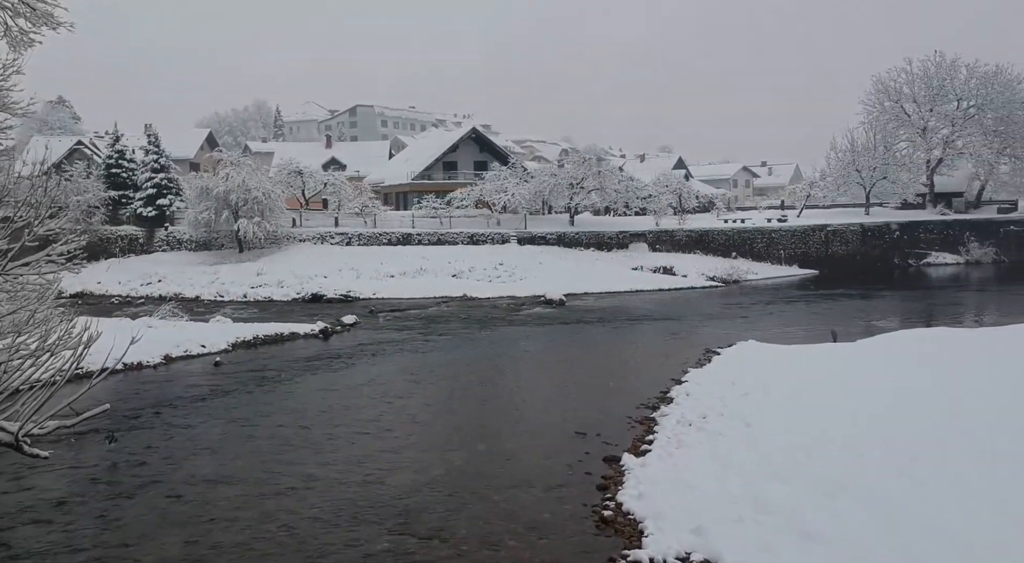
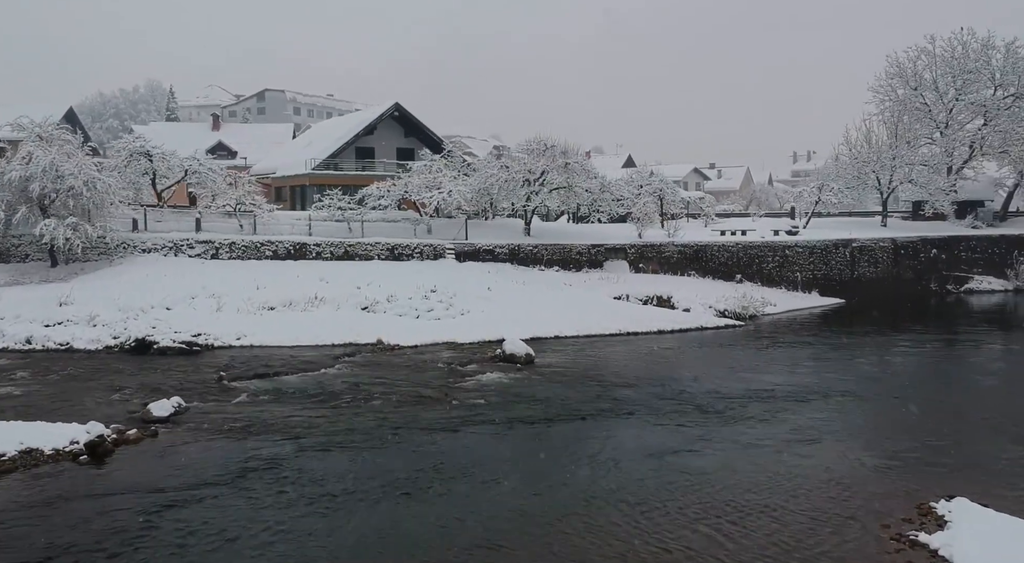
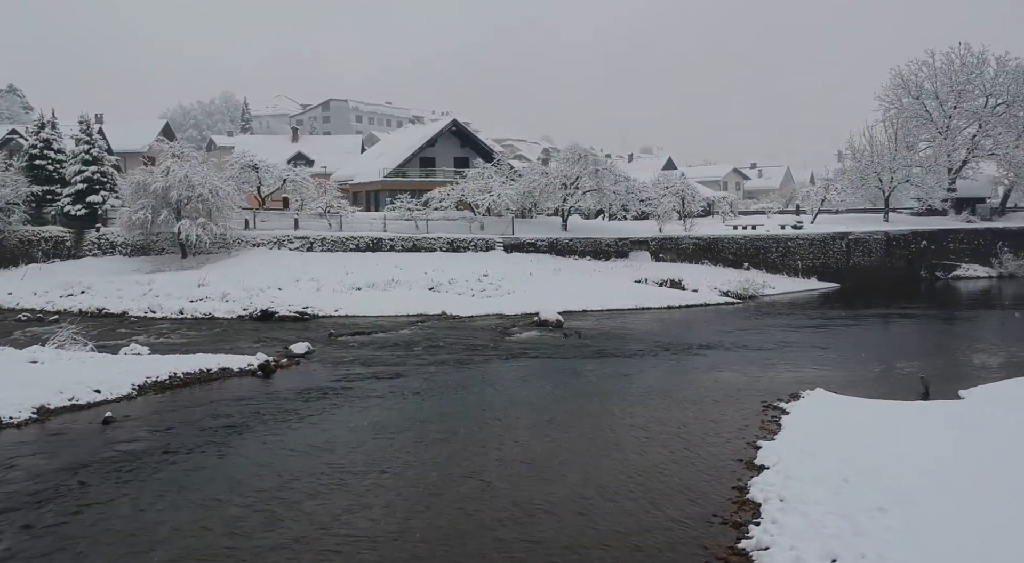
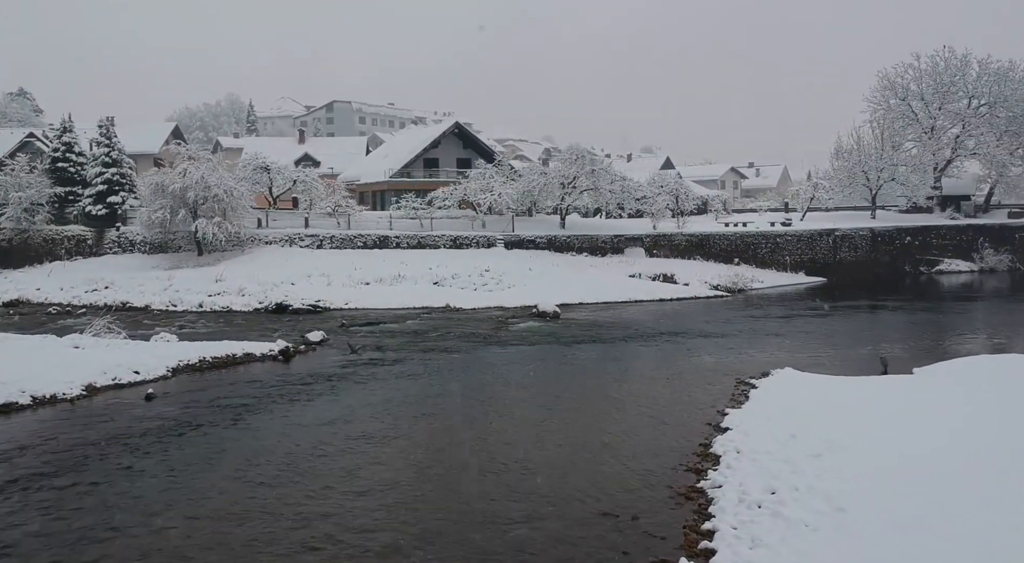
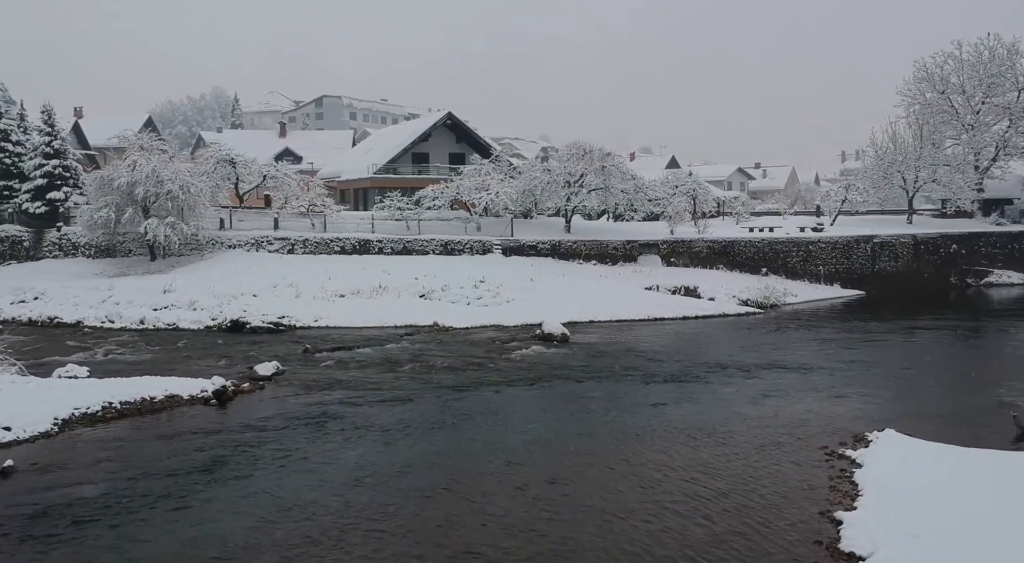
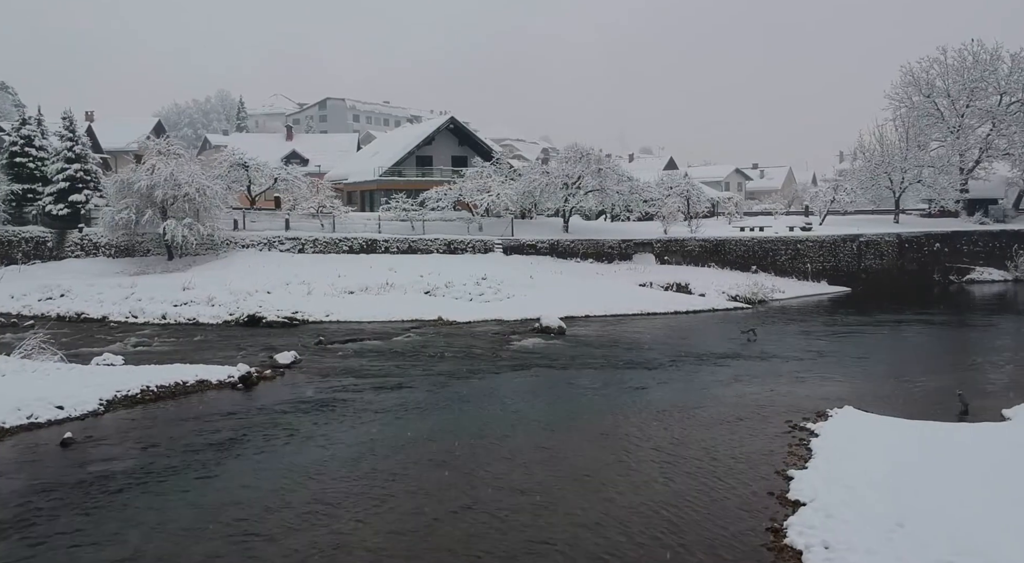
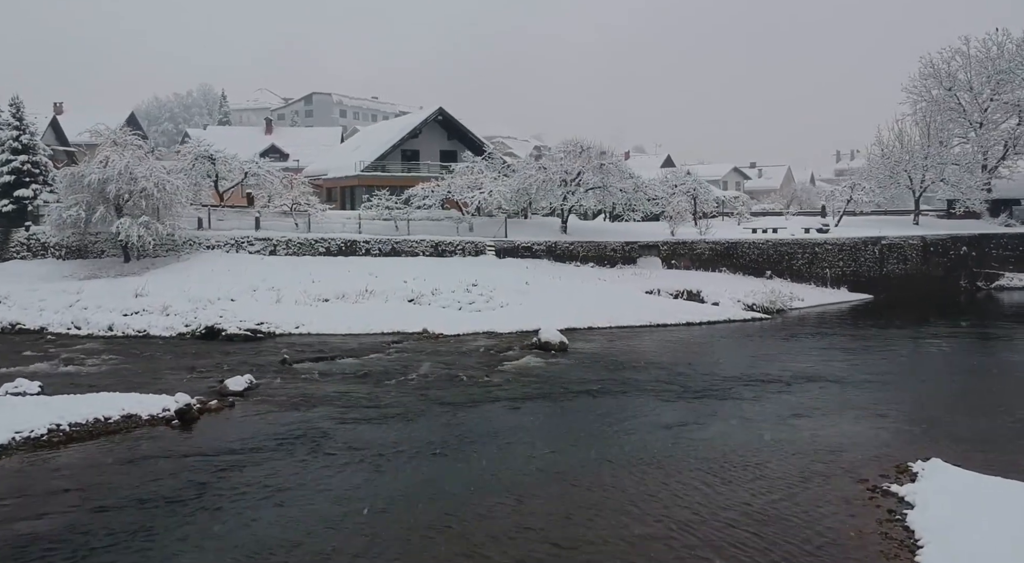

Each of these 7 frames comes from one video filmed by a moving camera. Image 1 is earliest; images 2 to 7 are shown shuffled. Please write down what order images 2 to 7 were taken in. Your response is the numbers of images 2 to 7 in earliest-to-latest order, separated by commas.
4, 3, 6, 5, 7, 2
